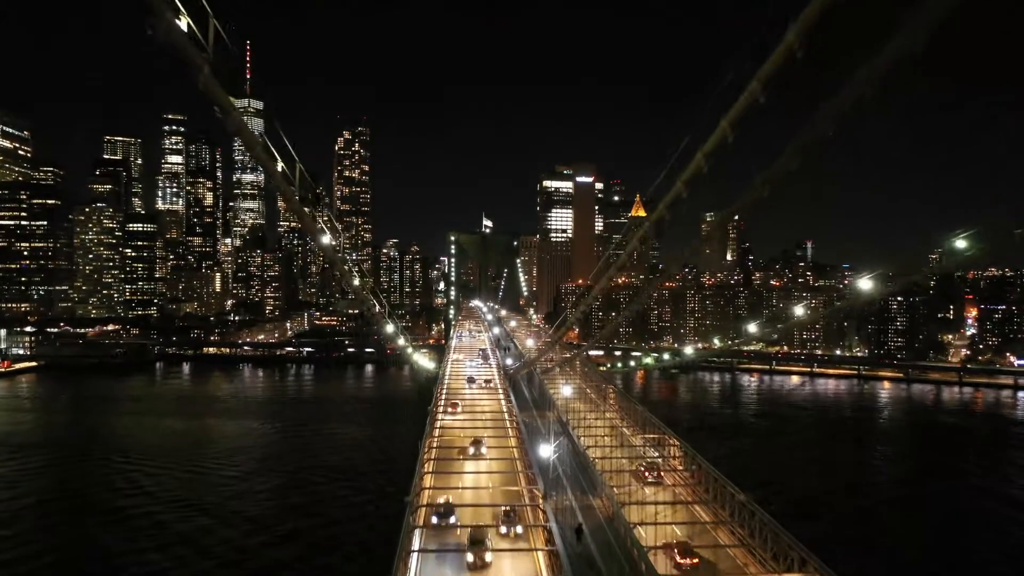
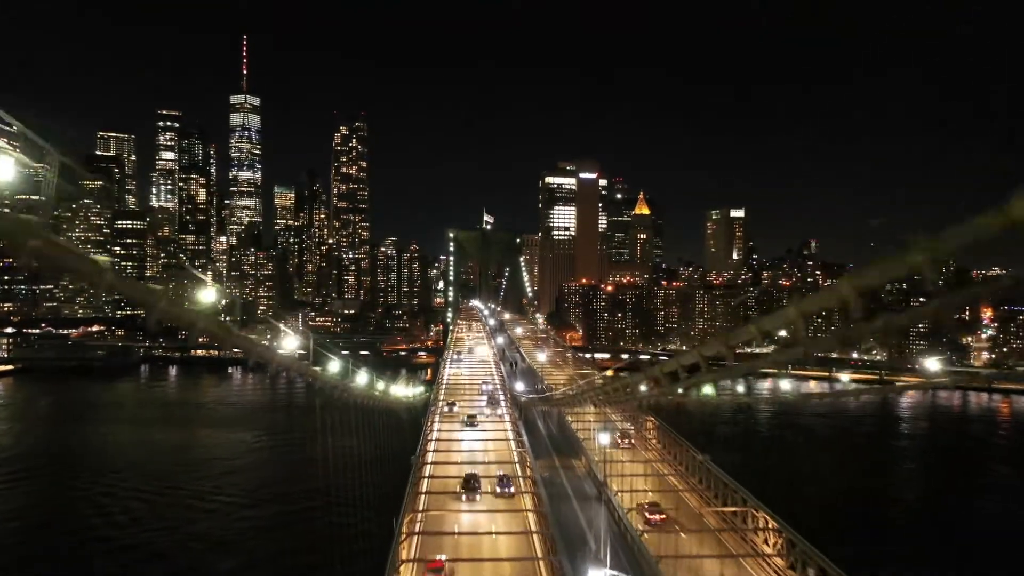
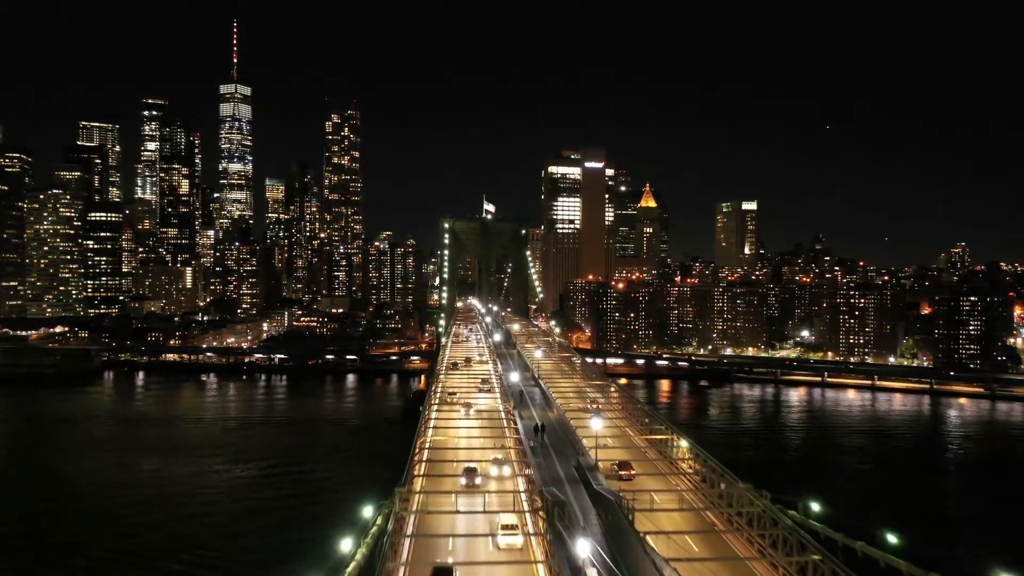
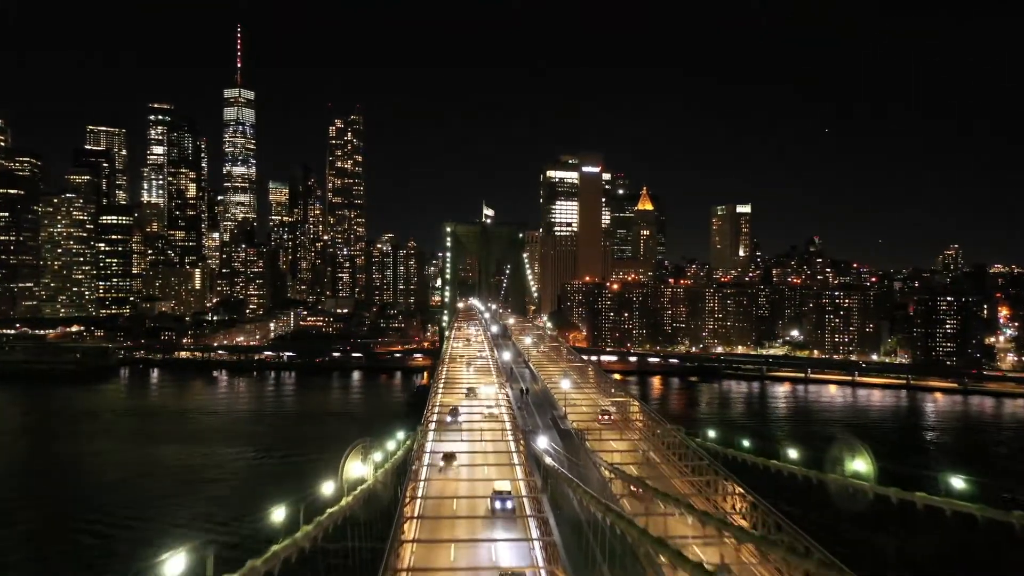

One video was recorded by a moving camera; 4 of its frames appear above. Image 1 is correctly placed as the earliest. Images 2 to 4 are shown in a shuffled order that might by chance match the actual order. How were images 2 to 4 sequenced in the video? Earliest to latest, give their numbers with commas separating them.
2, 4, 3
